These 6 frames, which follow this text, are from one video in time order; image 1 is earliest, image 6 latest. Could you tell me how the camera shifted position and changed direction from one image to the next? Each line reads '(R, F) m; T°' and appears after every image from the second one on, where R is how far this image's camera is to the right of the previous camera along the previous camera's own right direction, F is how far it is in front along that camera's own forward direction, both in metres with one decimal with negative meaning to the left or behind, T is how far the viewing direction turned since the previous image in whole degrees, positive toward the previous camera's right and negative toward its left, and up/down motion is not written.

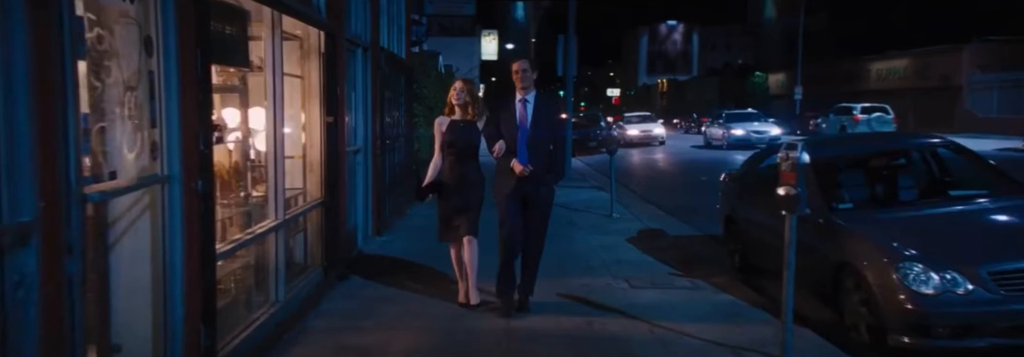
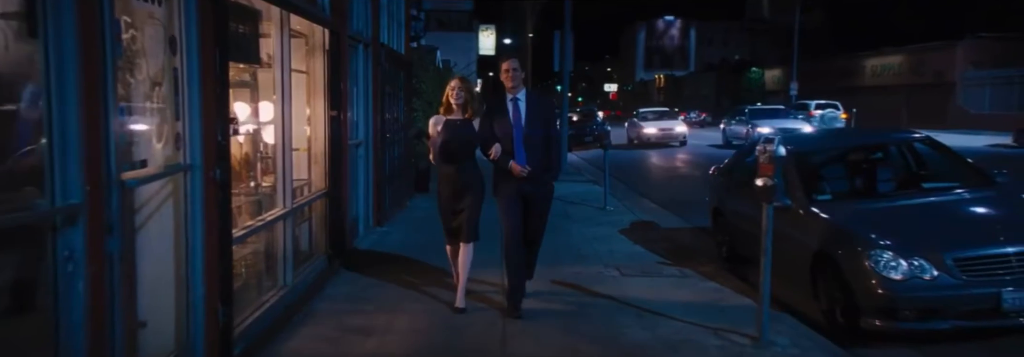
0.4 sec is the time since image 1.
(0.0, -0.3) m; 0°
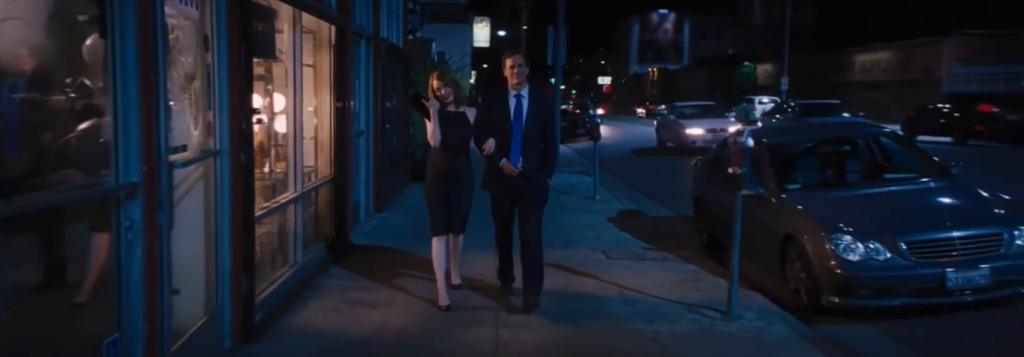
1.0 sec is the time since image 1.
(0.0, -0.5) m; +1°
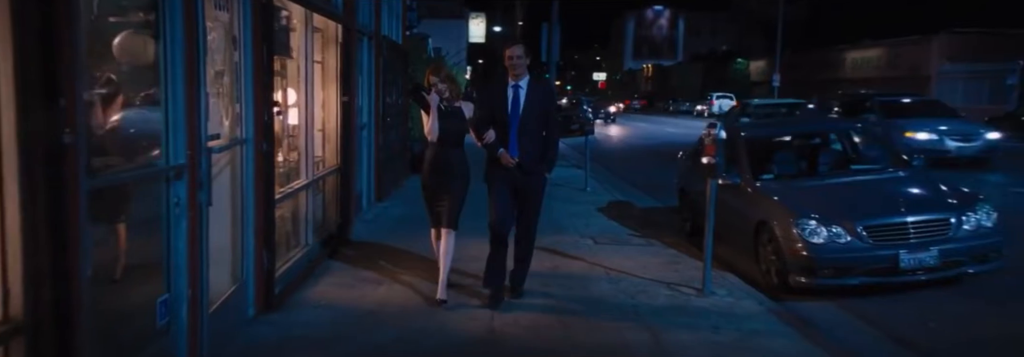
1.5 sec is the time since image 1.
(0.0, -0.5) m; 0°
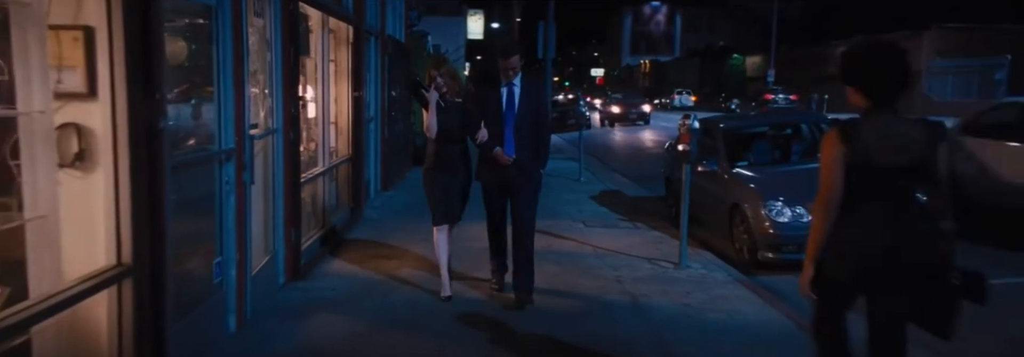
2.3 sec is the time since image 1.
(0.0, -0.7) m; 0°
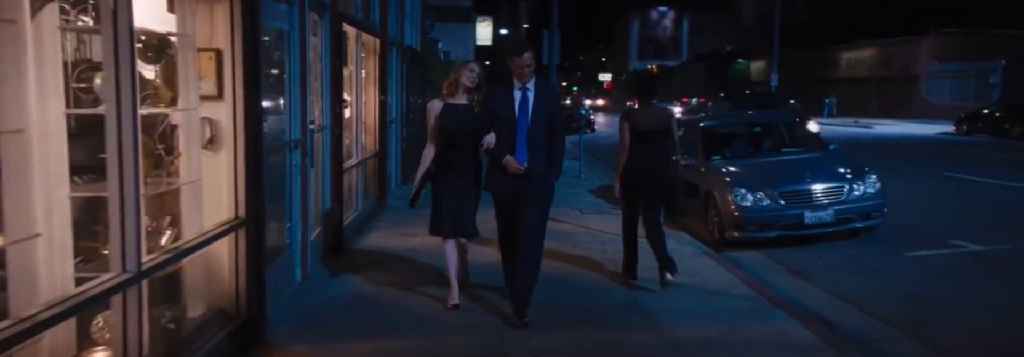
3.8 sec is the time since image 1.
(0.0, -1.2) m; -1°
